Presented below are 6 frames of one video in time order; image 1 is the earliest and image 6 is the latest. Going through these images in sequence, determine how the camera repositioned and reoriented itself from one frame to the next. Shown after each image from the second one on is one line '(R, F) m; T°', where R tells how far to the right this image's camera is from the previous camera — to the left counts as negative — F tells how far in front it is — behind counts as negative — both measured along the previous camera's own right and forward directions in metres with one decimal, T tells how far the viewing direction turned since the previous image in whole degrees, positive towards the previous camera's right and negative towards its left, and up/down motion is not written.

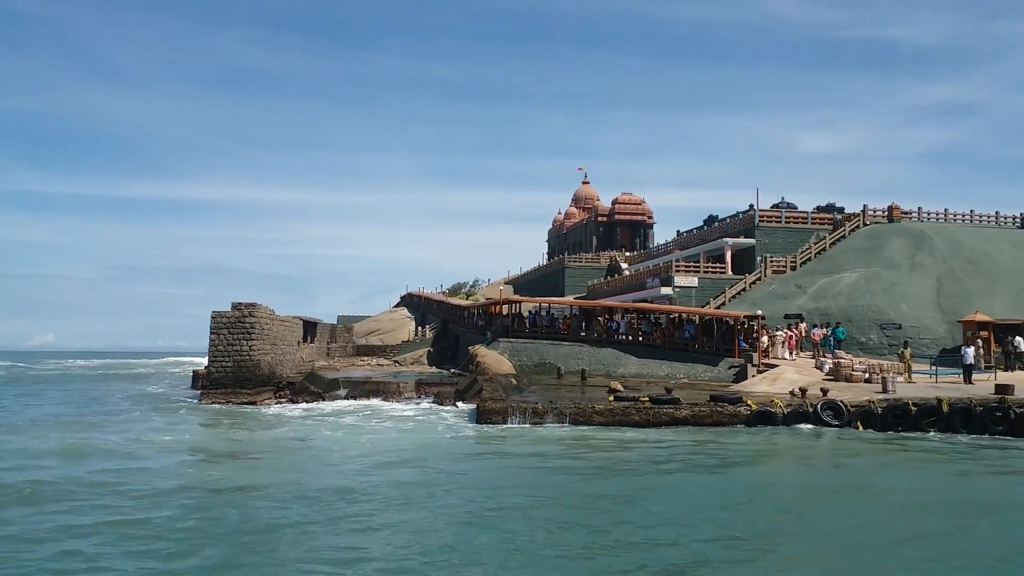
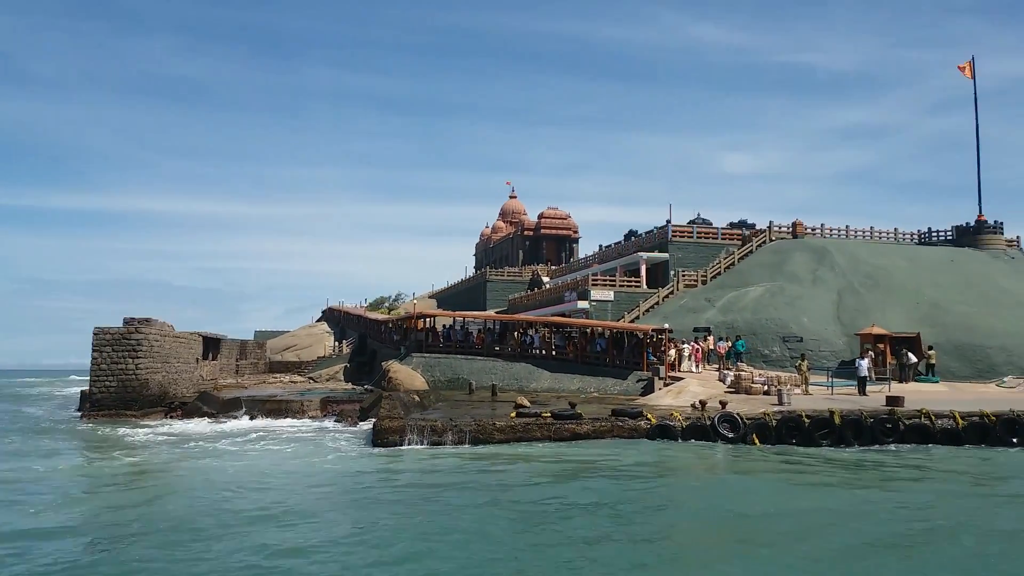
(+0.9, +0.4) m; +6°
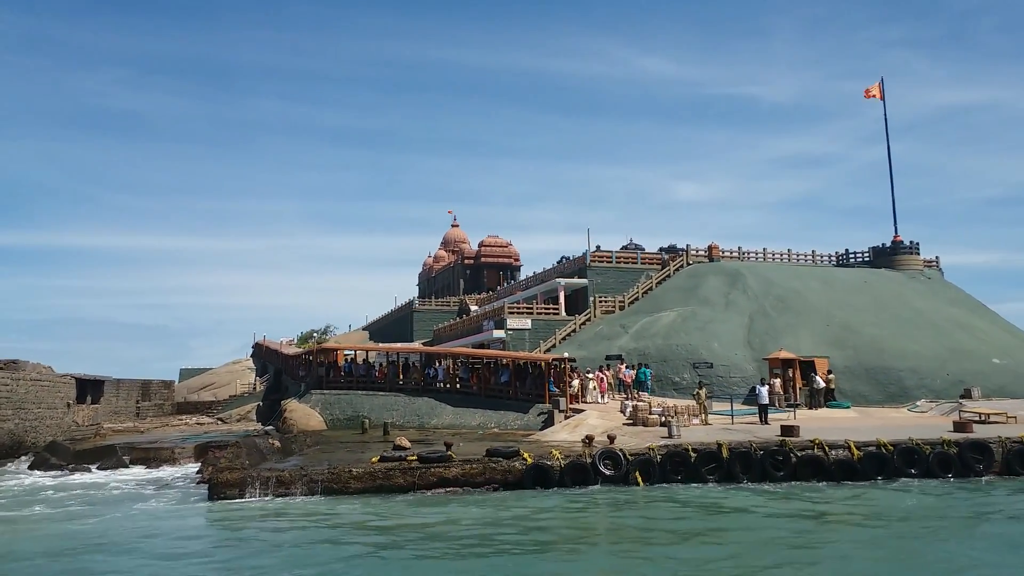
(+2.5, +1.5) m; +4°
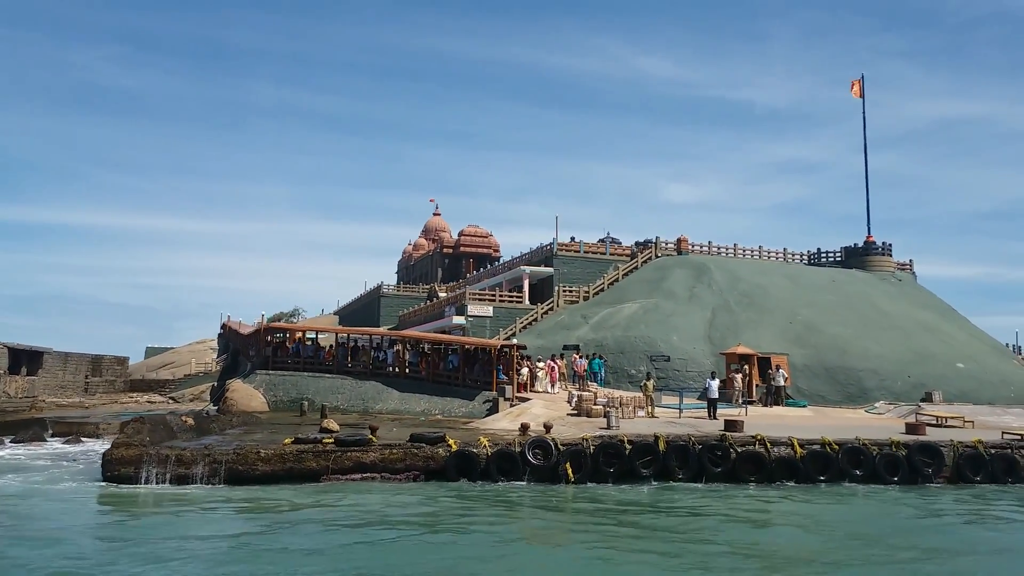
(+1.4, +1.1) m; +1°
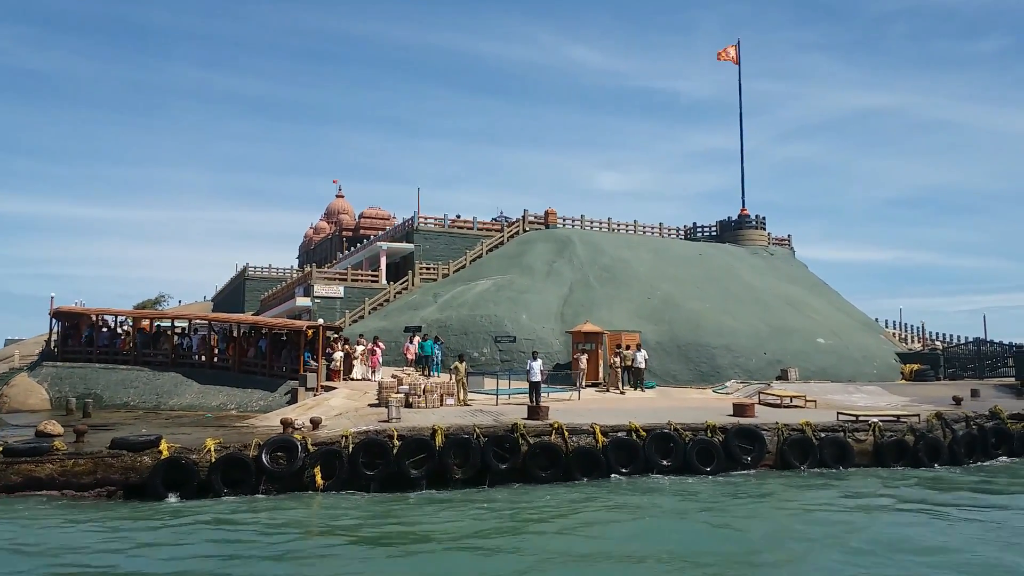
(+3.9, +3.1) m; +6°
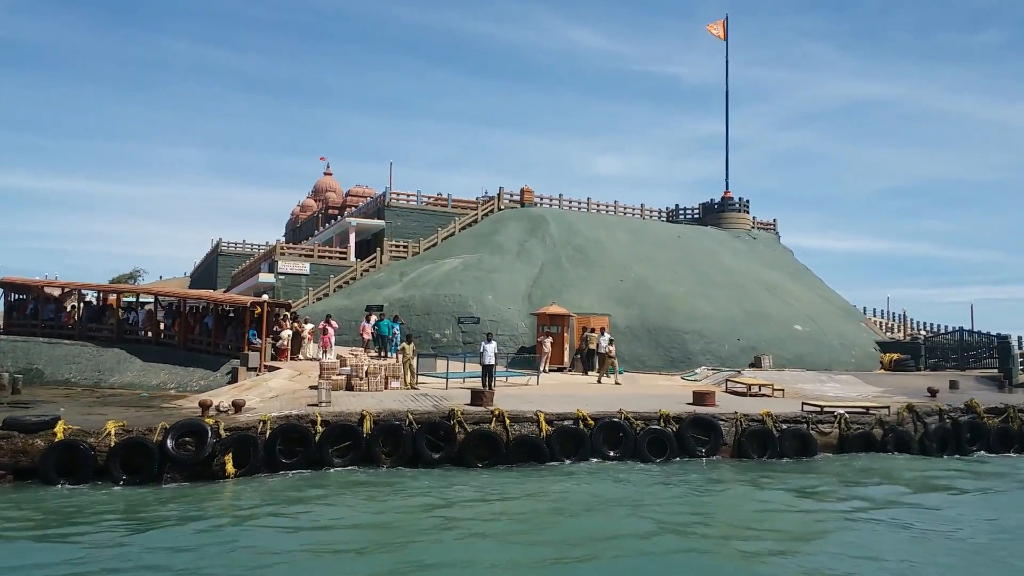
(+1.1, +1.2) m; 0°
